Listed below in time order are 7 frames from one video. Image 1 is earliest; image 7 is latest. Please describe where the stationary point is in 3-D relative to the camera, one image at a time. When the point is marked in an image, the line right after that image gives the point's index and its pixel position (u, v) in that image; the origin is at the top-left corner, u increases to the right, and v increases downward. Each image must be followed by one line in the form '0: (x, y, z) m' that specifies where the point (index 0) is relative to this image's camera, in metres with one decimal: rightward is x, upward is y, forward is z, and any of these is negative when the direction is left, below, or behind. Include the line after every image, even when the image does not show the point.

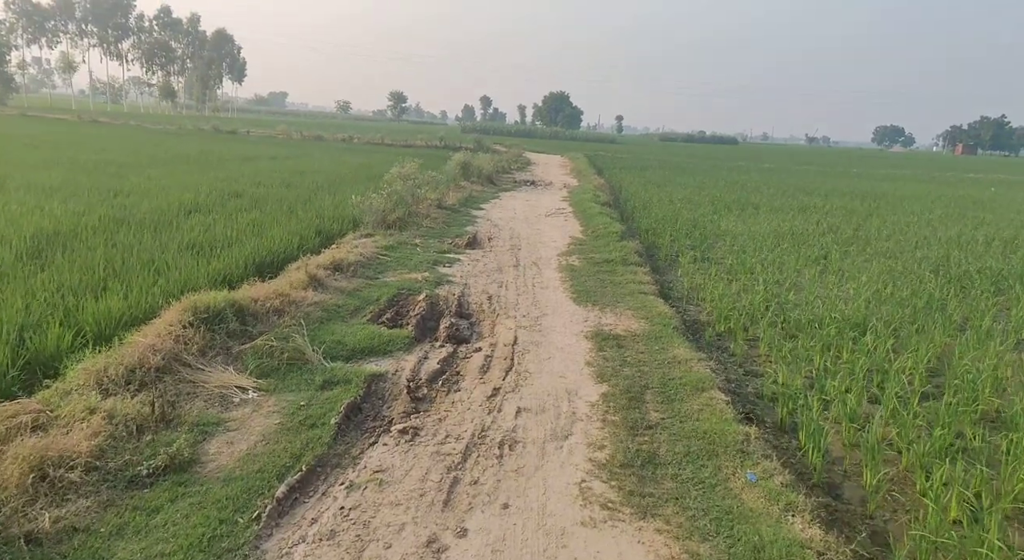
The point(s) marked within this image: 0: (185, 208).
0: (-5.6, +1.2, +13.2) m
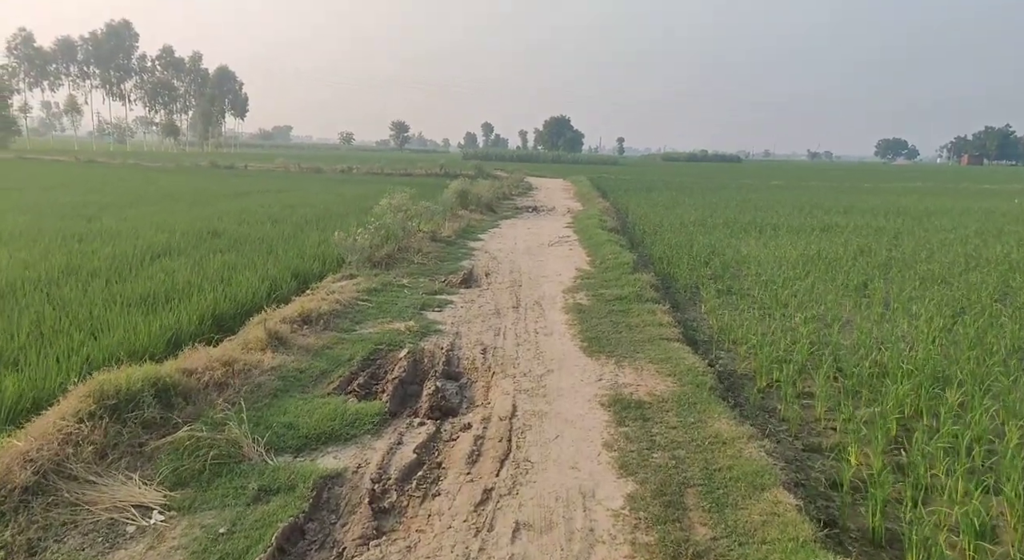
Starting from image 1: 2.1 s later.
0: (-5.7, +0.4, +11.9) m
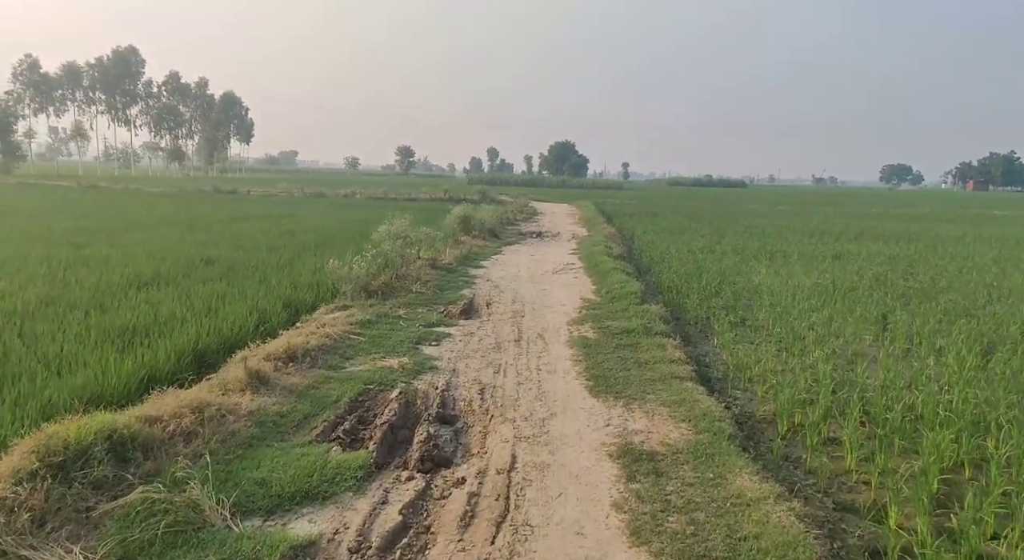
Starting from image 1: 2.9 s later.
0: (-5.6, 0.0, +11.4) m
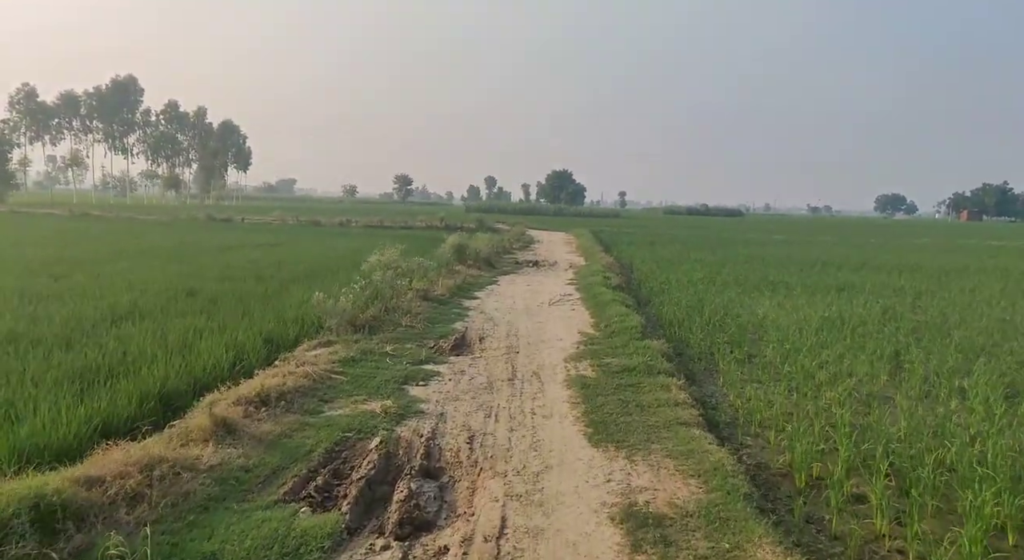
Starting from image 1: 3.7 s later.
0: (-5.7, -0.5, +10.9) m
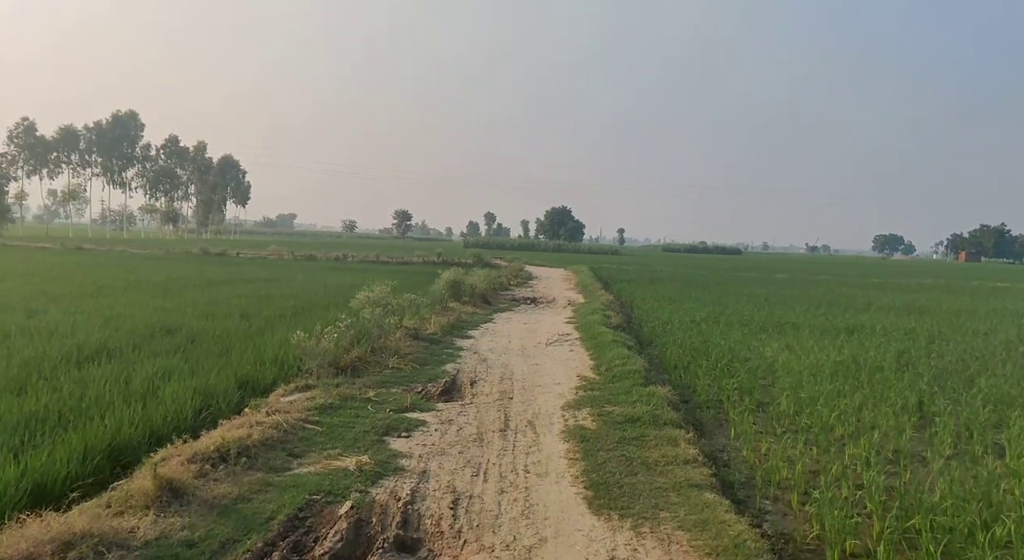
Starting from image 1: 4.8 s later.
0: (-5.8, -1.0, +10.1) m
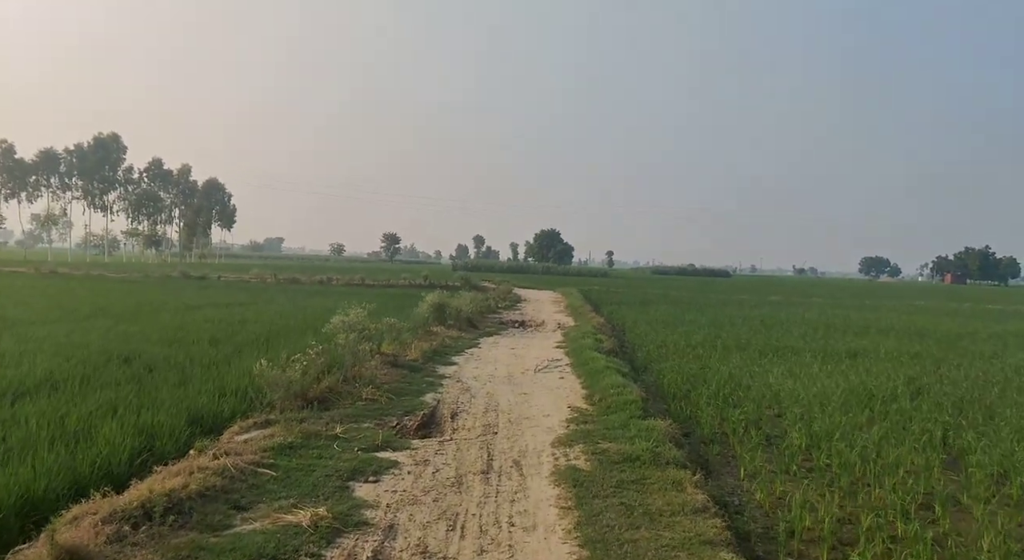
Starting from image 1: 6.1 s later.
0: (-6.0, -1.3, +9.2) m
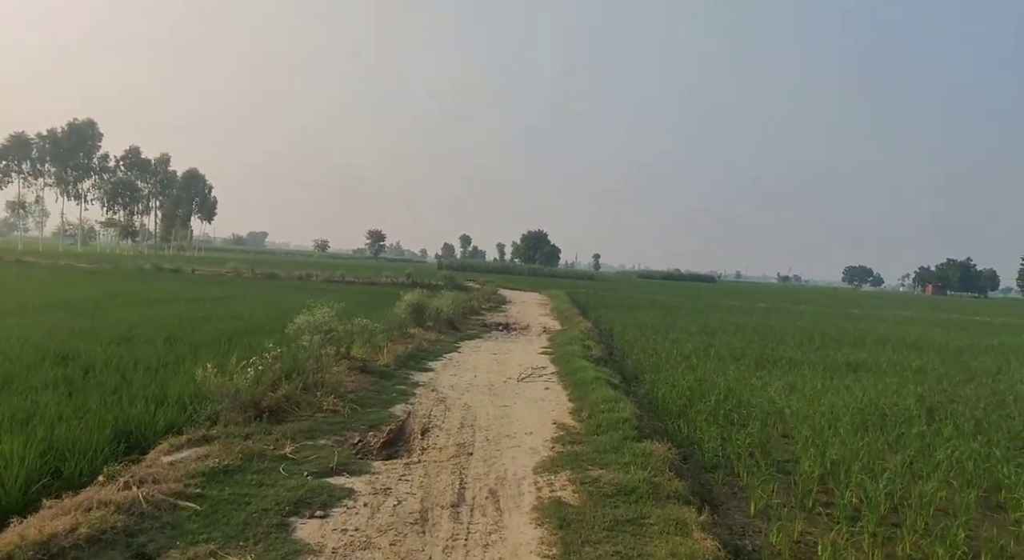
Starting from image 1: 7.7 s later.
0: (-6.2, -1.1, +8.0) m
